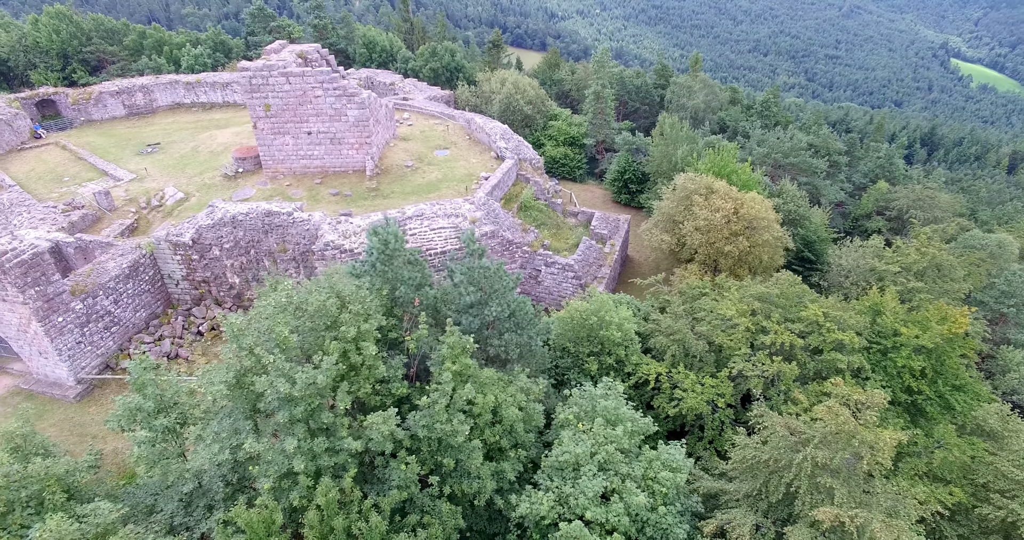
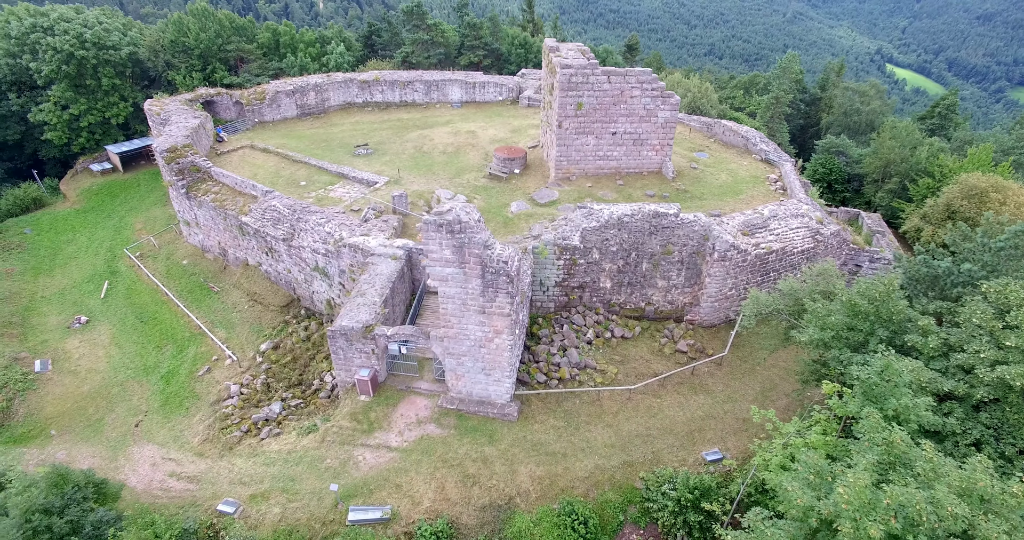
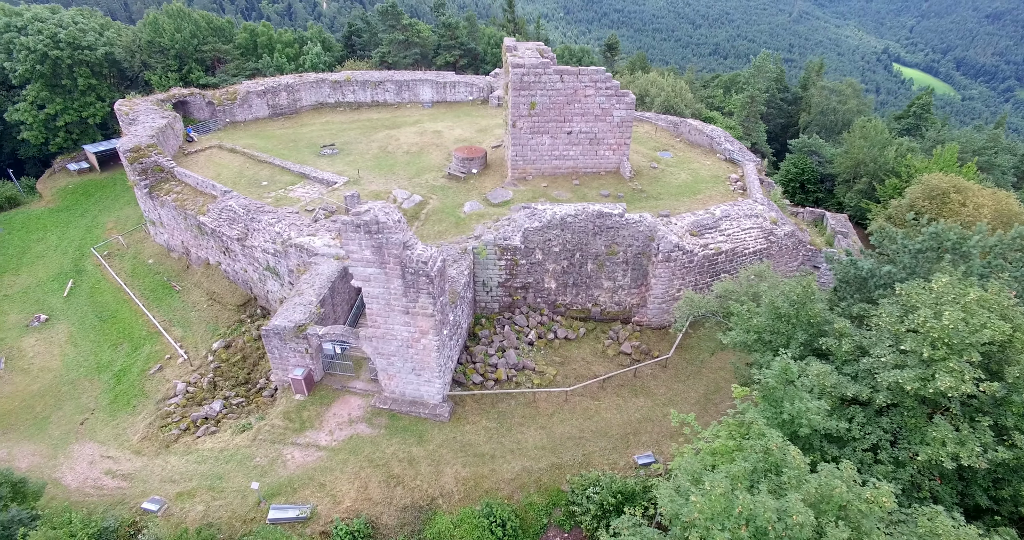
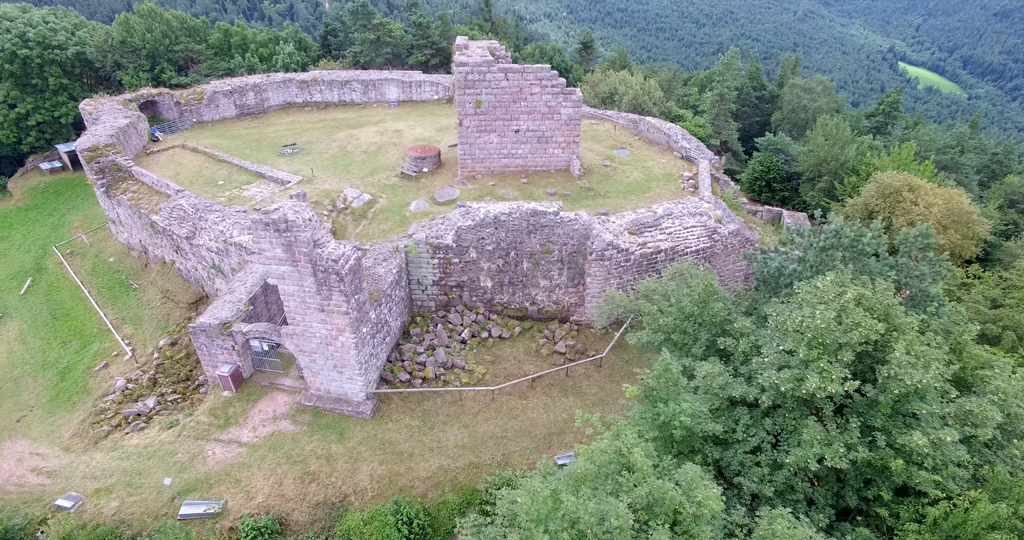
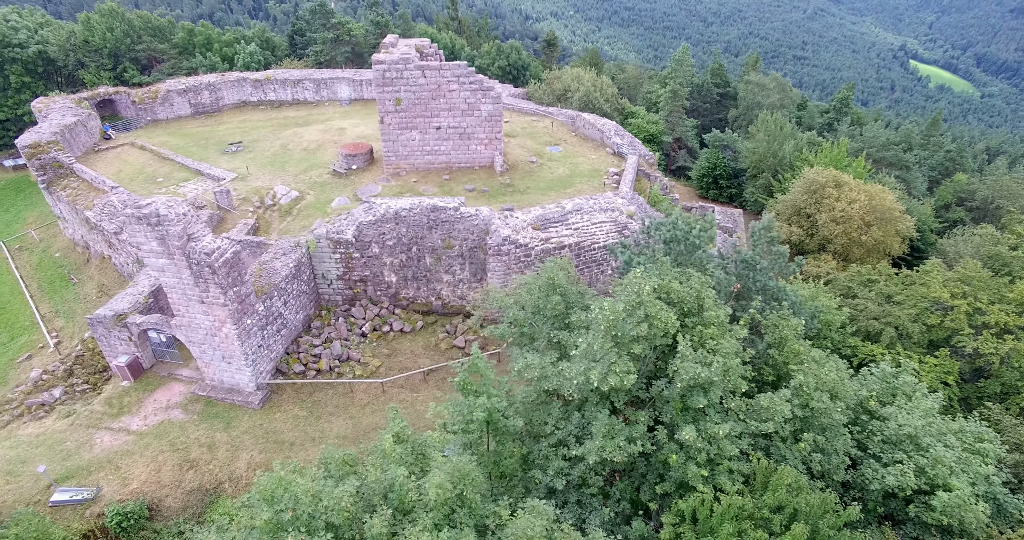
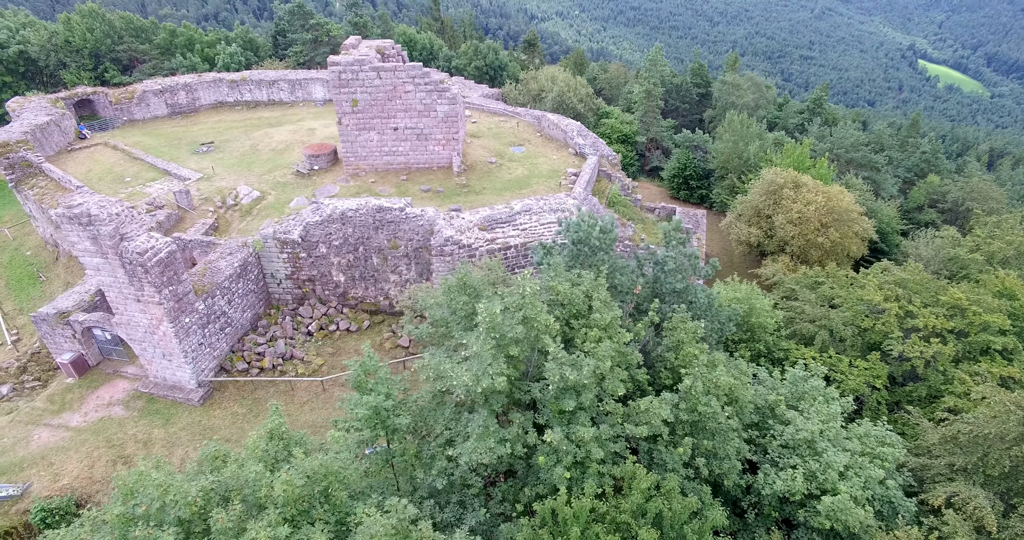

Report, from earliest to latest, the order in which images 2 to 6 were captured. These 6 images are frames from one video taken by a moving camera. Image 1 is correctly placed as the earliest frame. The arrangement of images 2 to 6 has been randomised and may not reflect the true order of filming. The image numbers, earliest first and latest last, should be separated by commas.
6, 5, 4, 3, 2
